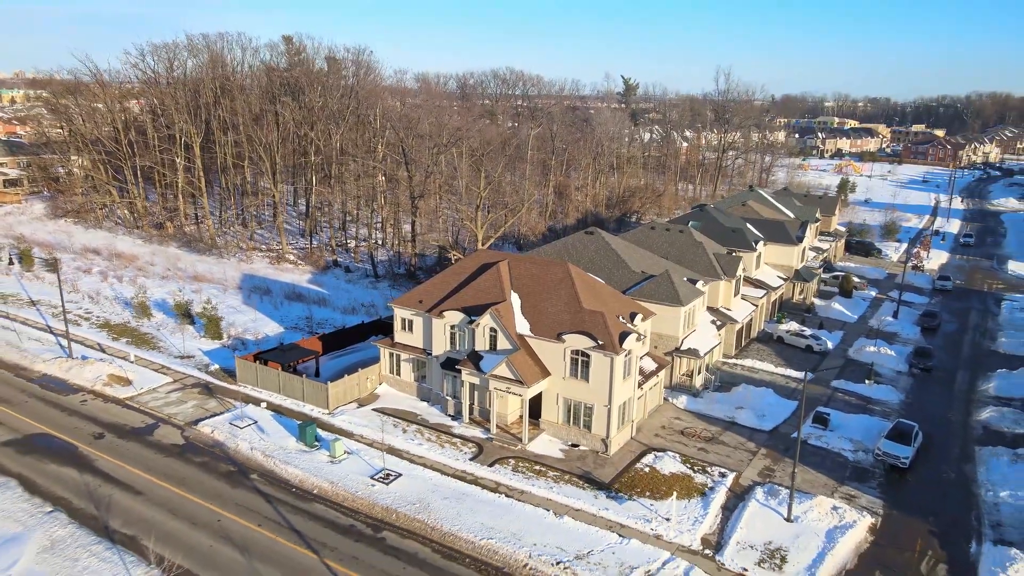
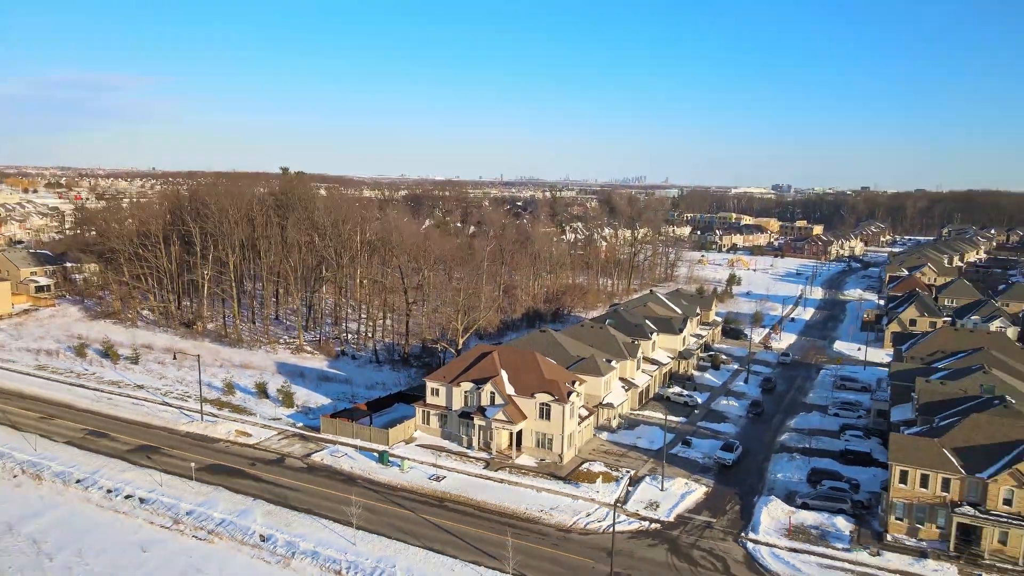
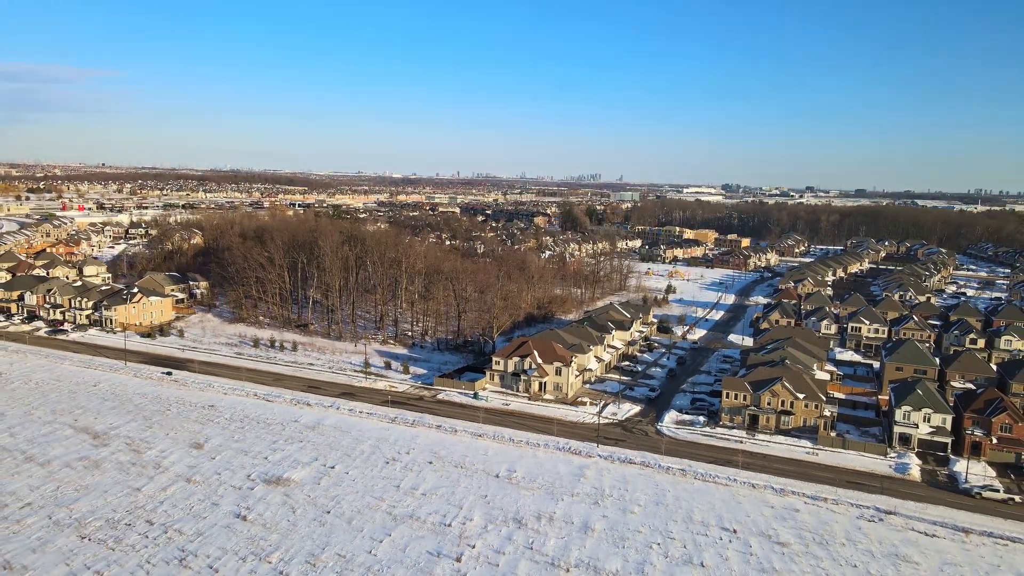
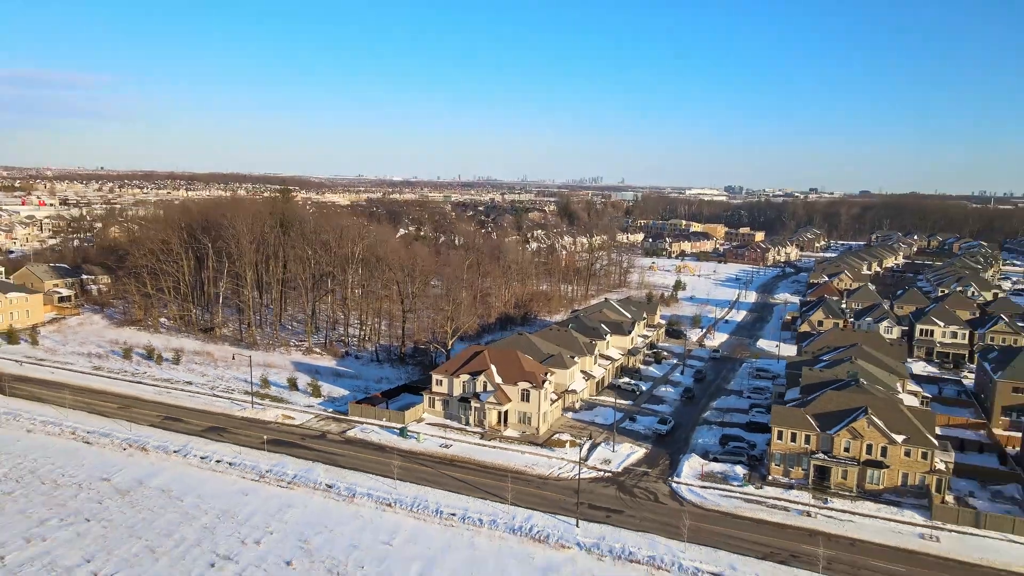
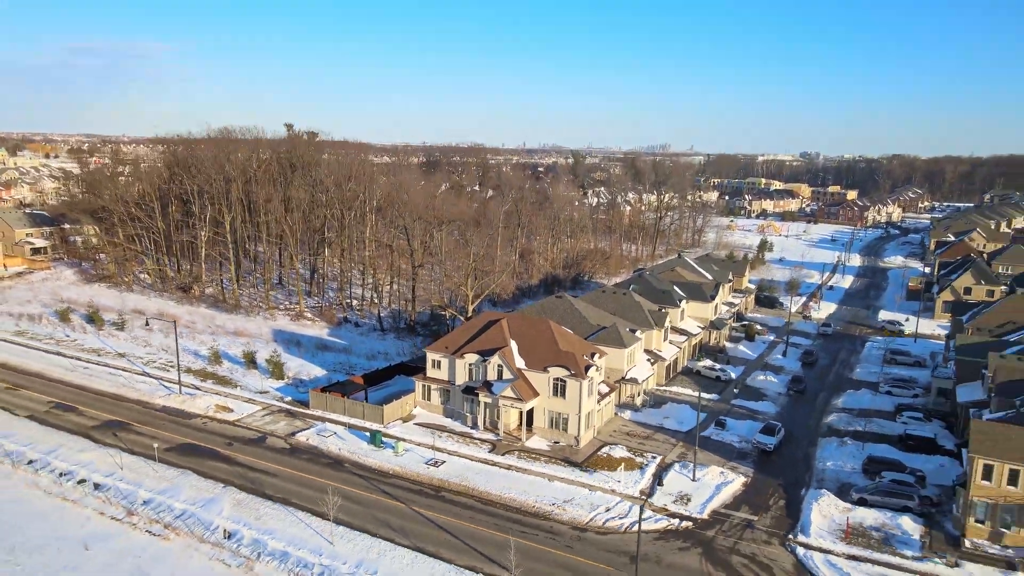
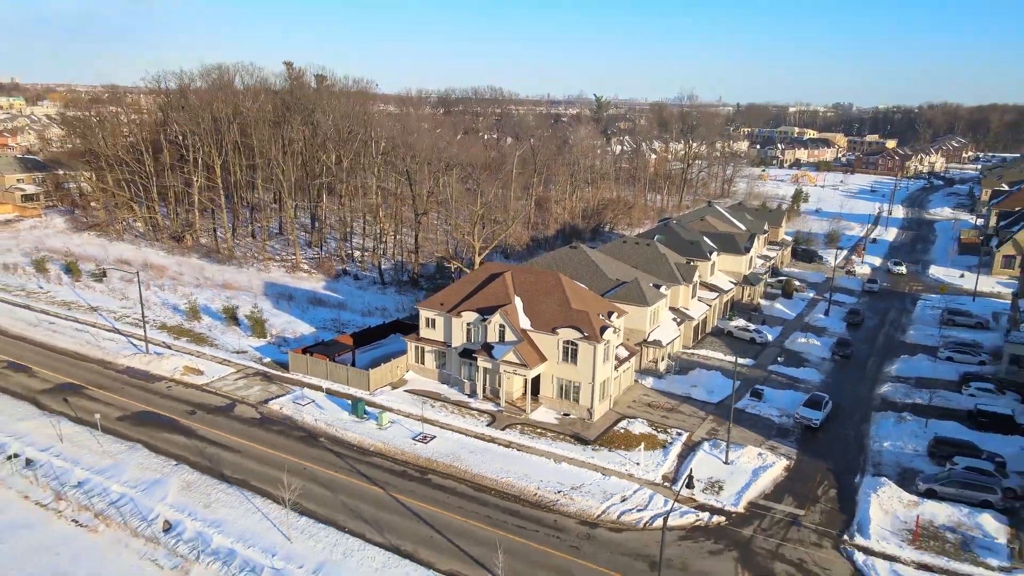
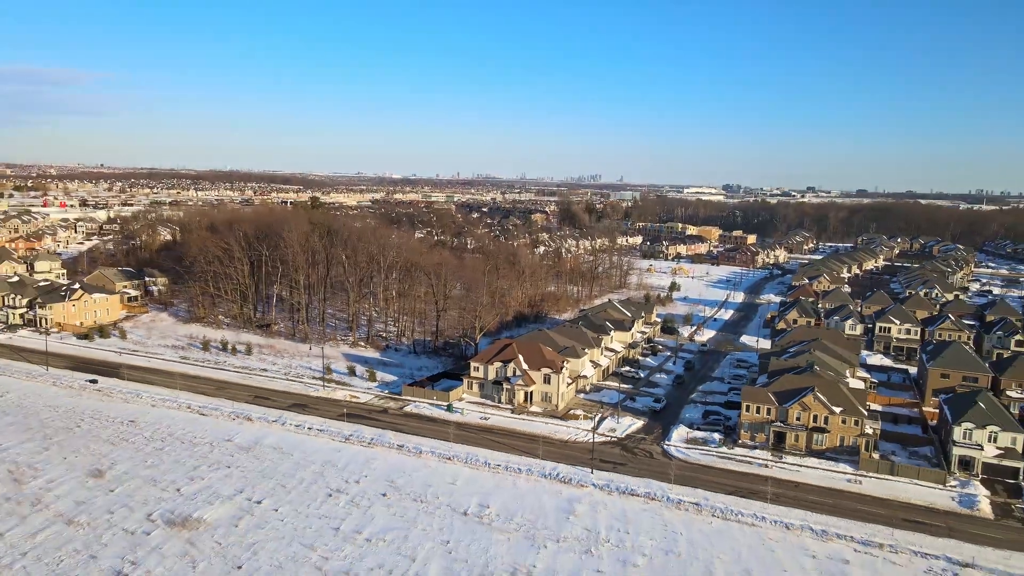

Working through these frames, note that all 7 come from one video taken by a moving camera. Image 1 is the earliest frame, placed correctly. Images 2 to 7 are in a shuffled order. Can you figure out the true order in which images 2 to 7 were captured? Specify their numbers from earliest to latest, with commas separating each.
6, 5, 2, 4, 7, 3
